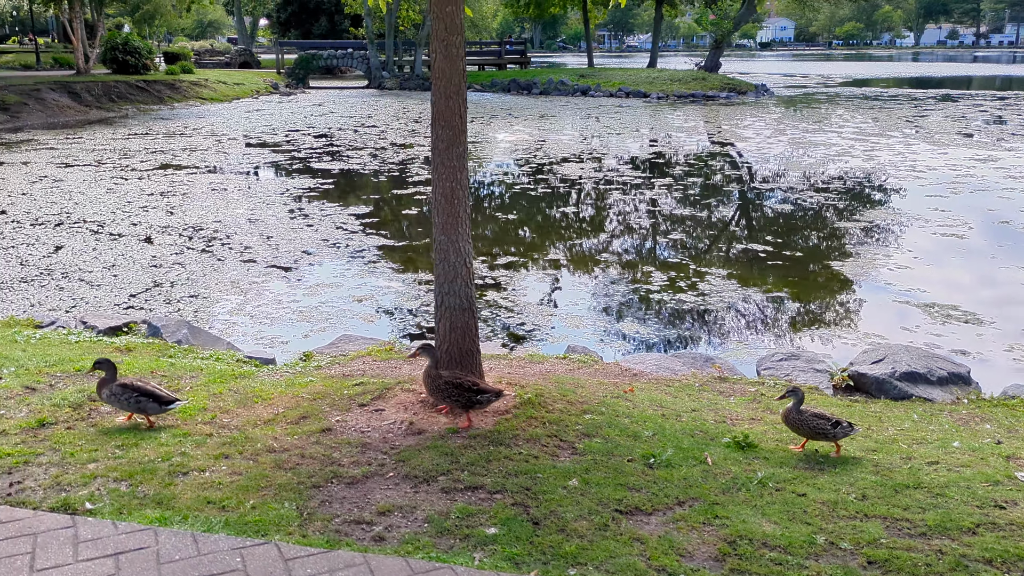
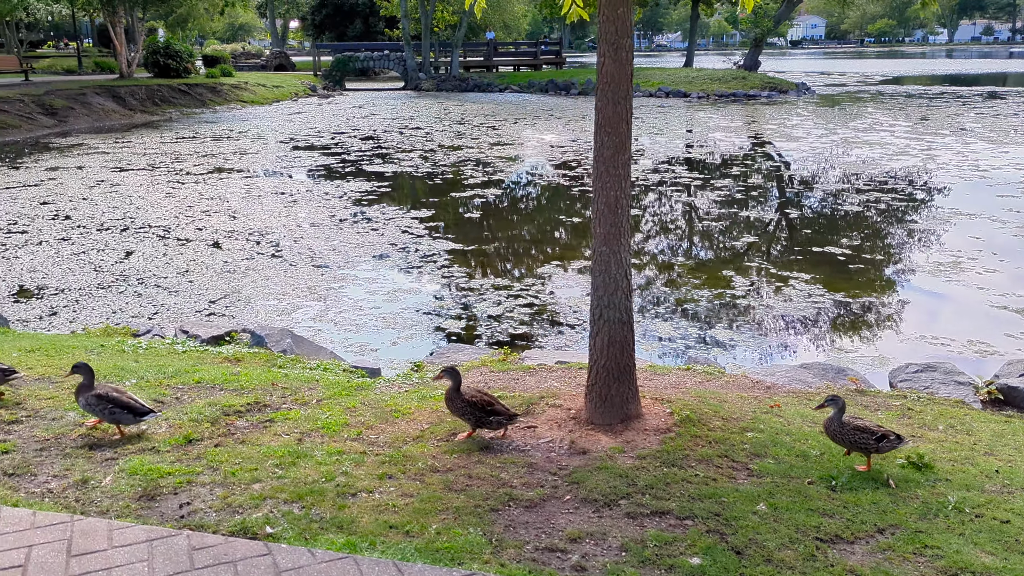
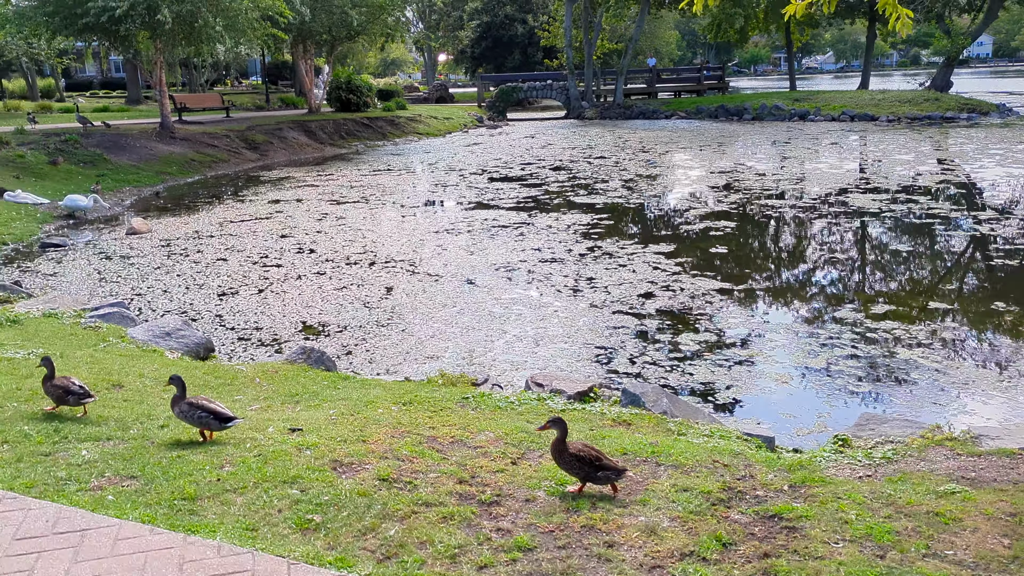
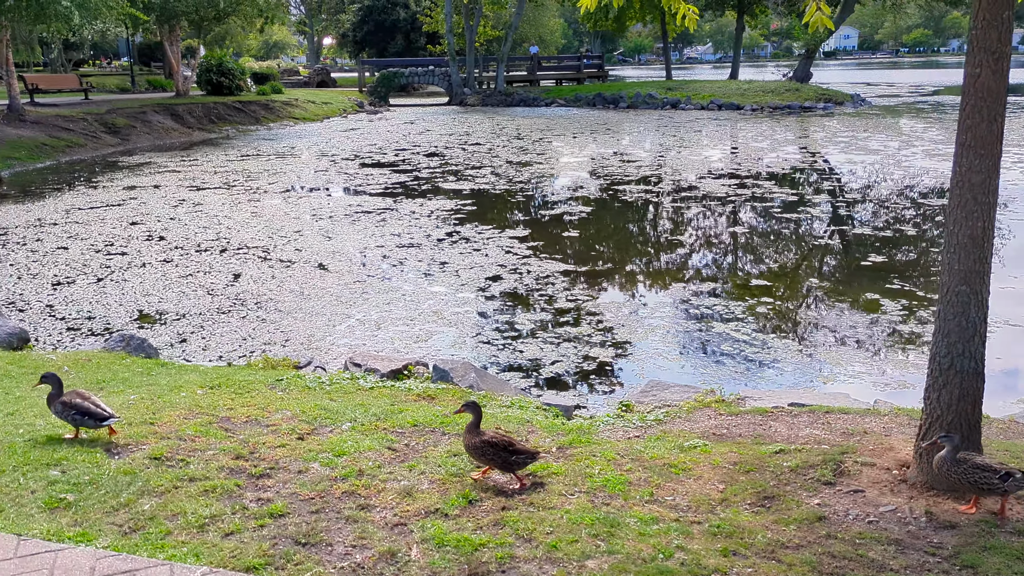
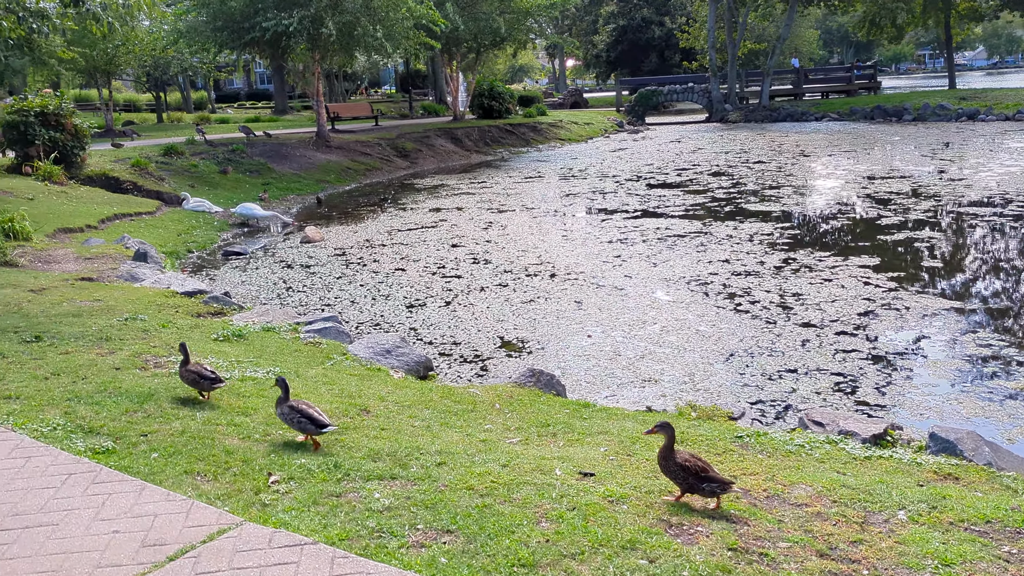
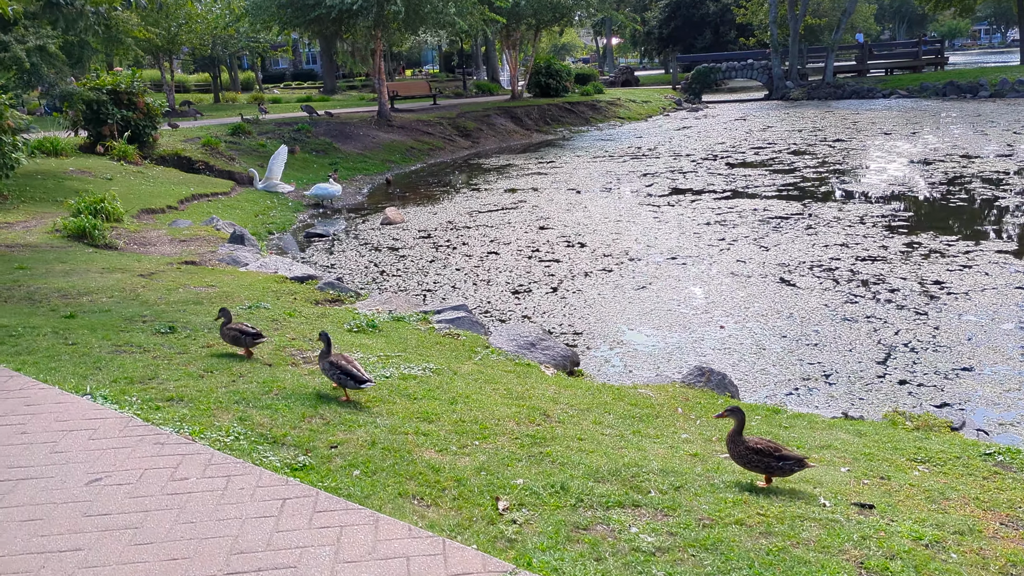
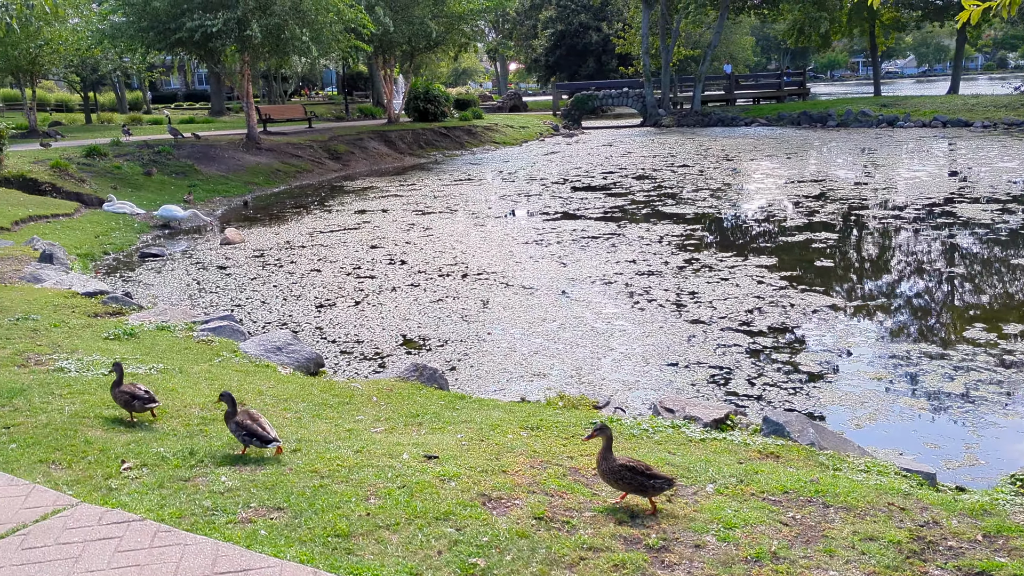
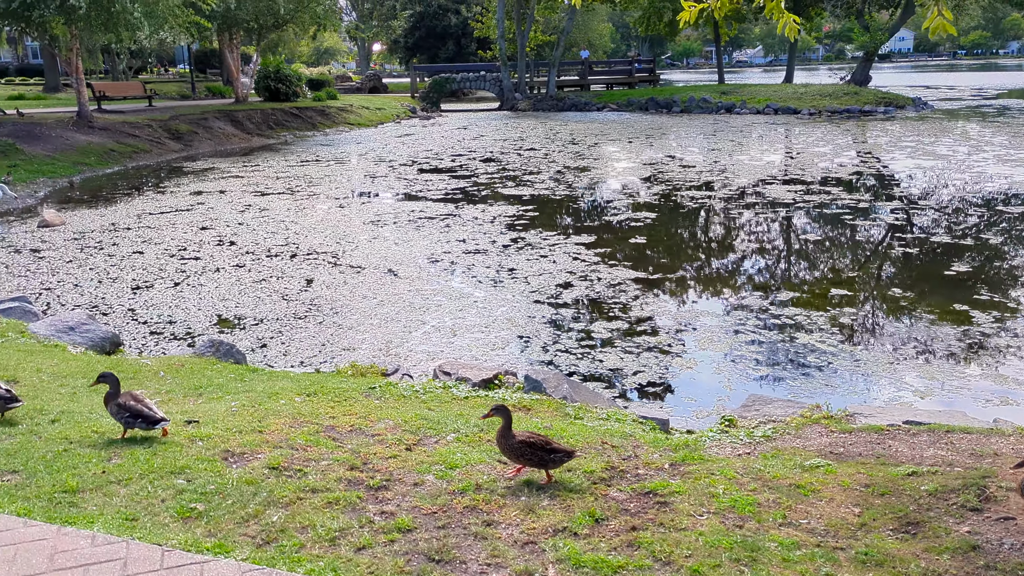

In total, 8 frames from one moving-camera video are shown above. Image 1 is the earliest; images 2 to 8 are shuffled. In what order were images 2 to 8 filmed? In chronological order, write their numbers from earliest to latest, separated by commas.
2, 4, 8, 3, 7, 5, 6
